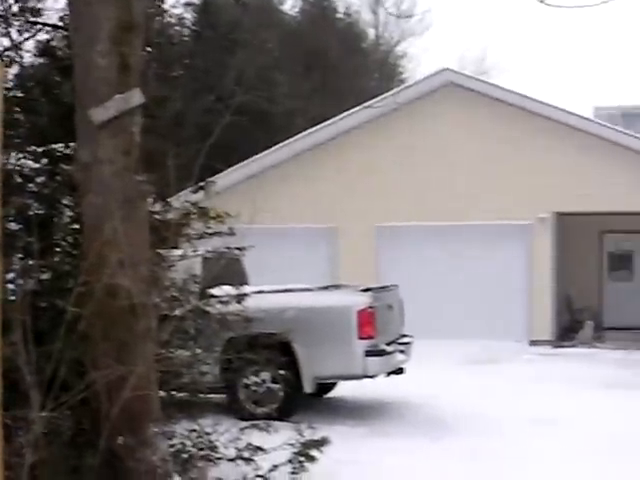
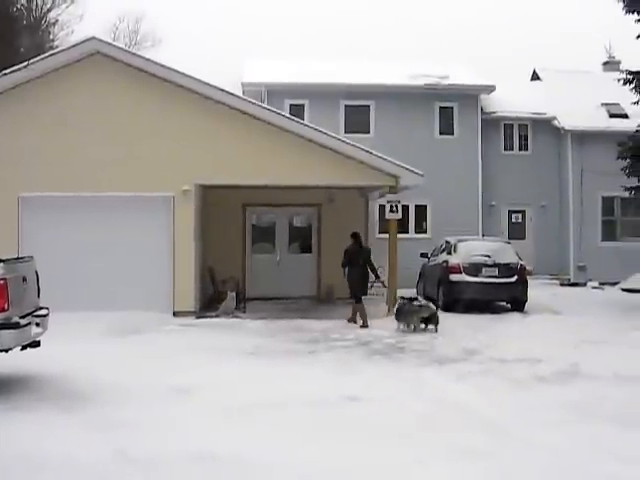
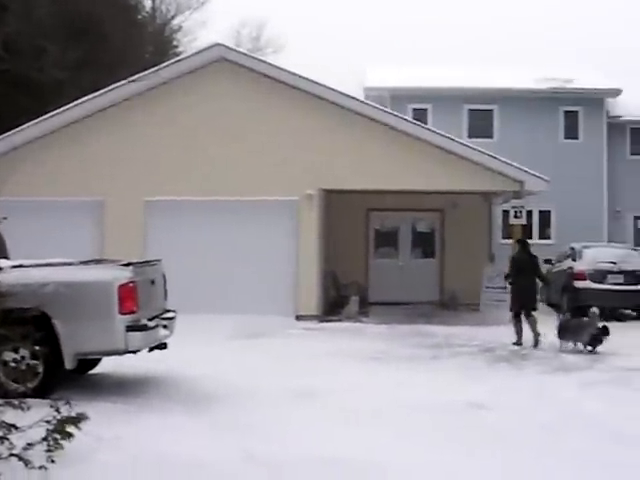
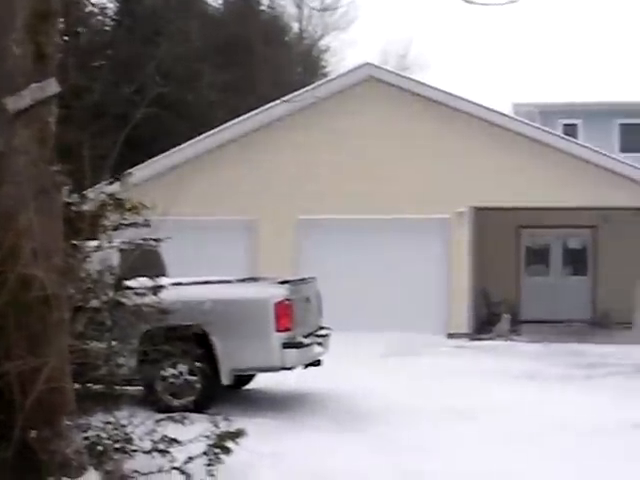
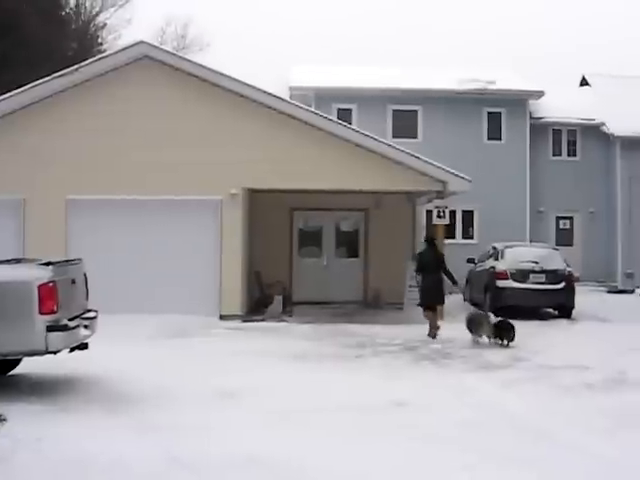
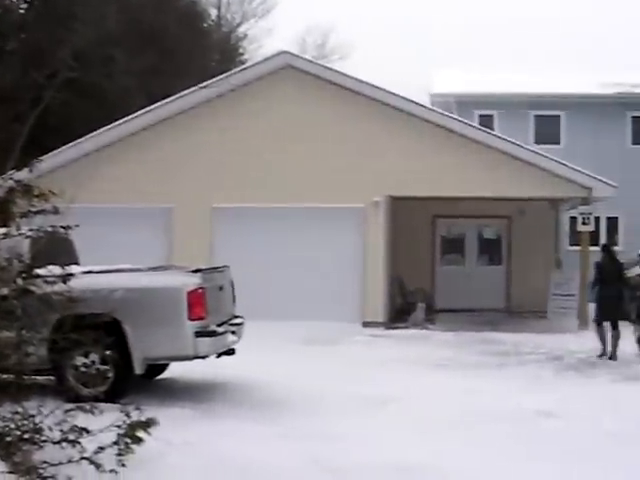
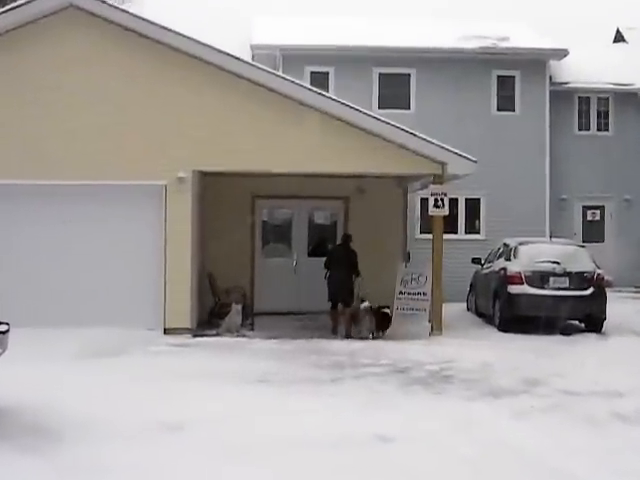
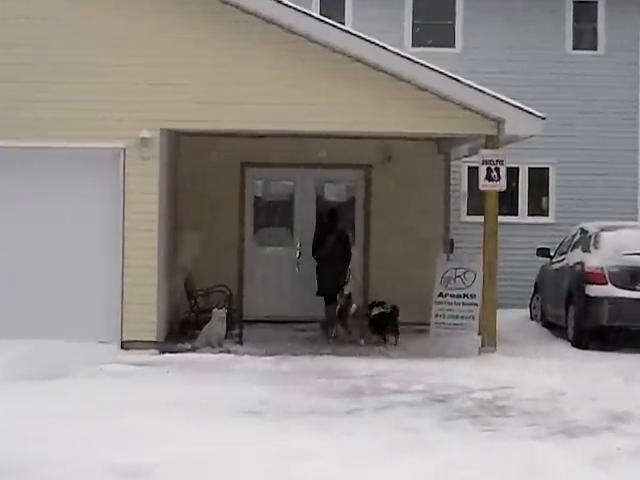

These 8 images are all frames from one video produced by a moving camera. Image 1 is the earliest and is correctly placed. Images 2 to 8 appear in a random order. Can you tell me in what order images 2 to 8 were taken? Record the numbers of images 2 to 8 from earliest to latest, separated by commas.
4, 6, 3, 5, 2, 7, 8
